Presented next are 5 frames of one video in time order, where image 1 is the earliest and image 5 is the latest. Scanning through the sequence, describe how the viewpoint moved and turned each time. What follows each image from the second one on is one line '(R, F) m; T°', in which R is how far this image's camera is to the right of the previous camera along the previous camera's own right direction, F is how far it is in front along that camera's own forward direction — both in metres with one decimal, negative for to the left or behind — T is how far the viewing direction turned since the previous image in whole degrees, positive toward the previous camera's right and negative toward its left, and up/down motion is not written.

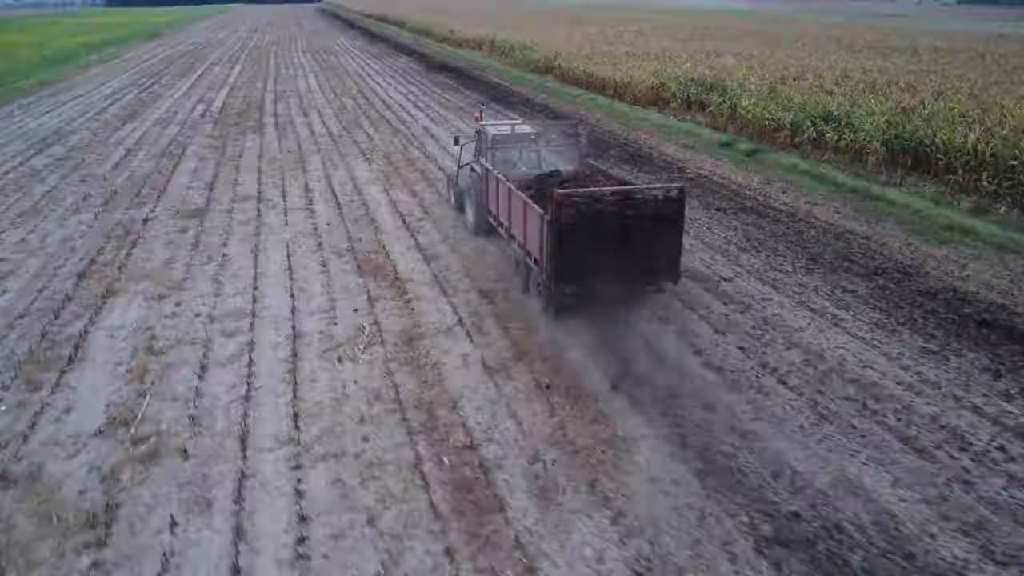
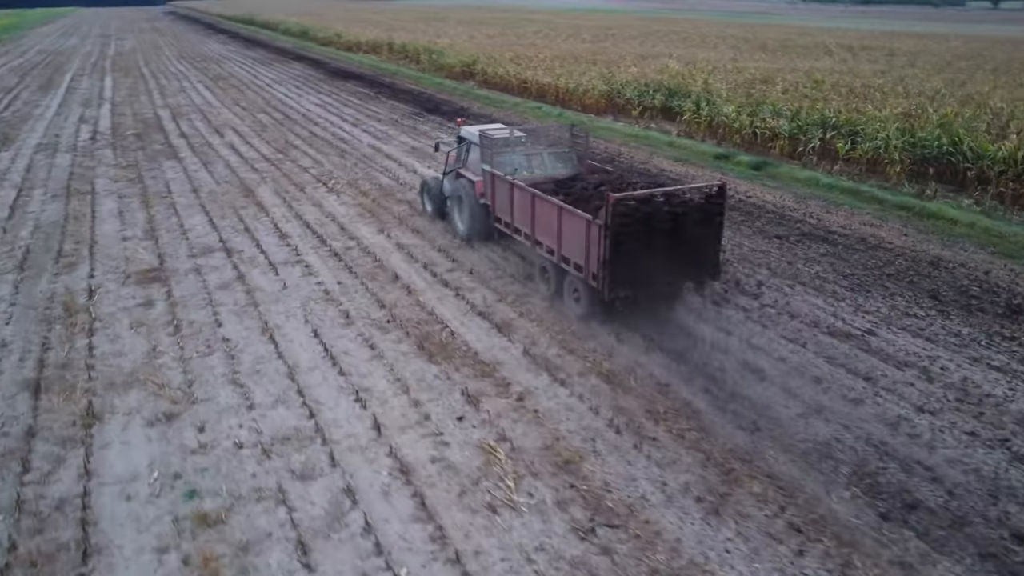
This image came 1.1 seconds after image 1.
(-2.8, +2.7) m; +10°
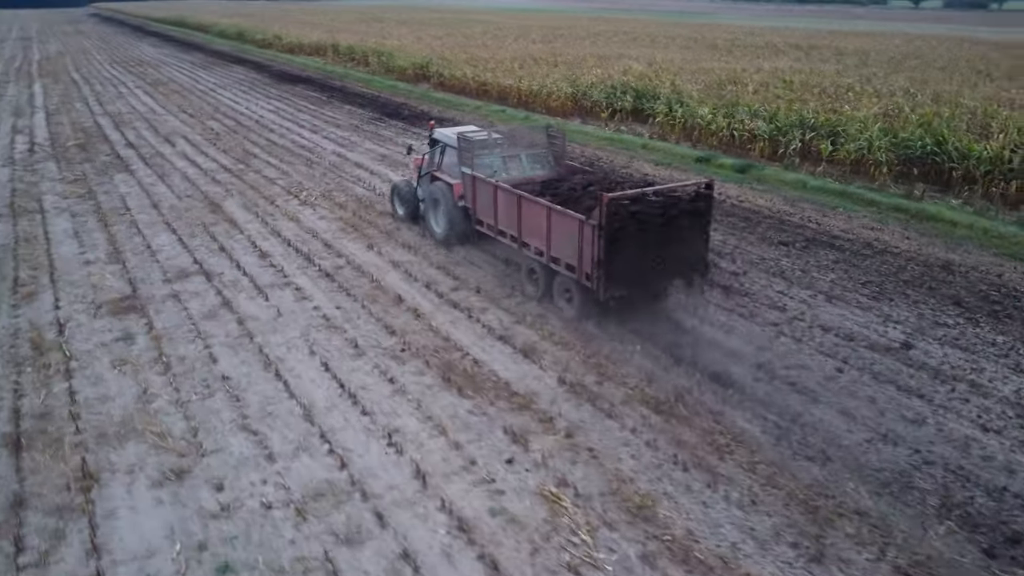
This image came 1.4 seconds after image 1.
(-1.0, +0.7) m; +4°
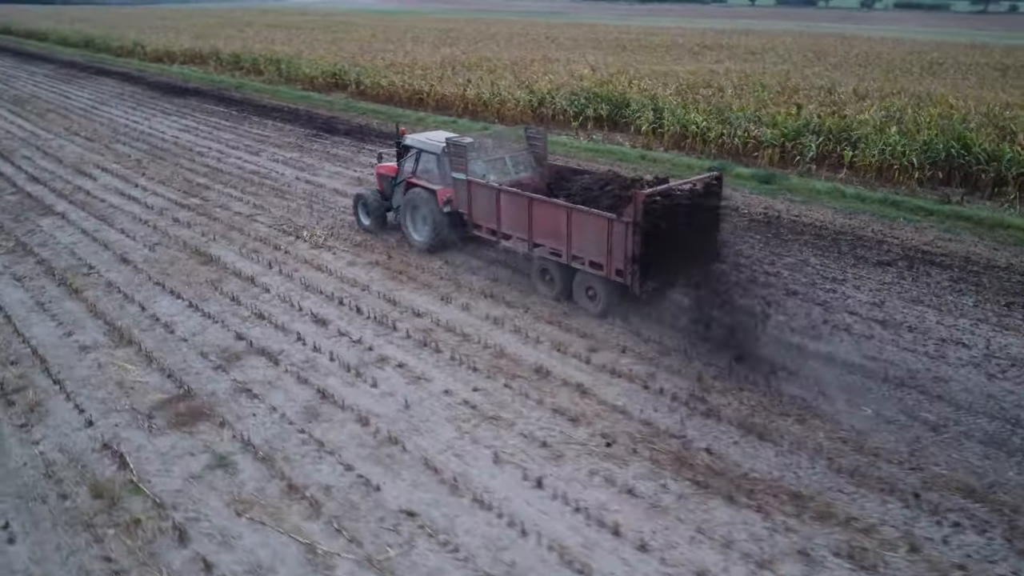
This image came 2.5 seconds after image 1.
(-3.3, +2.2) m; +11°
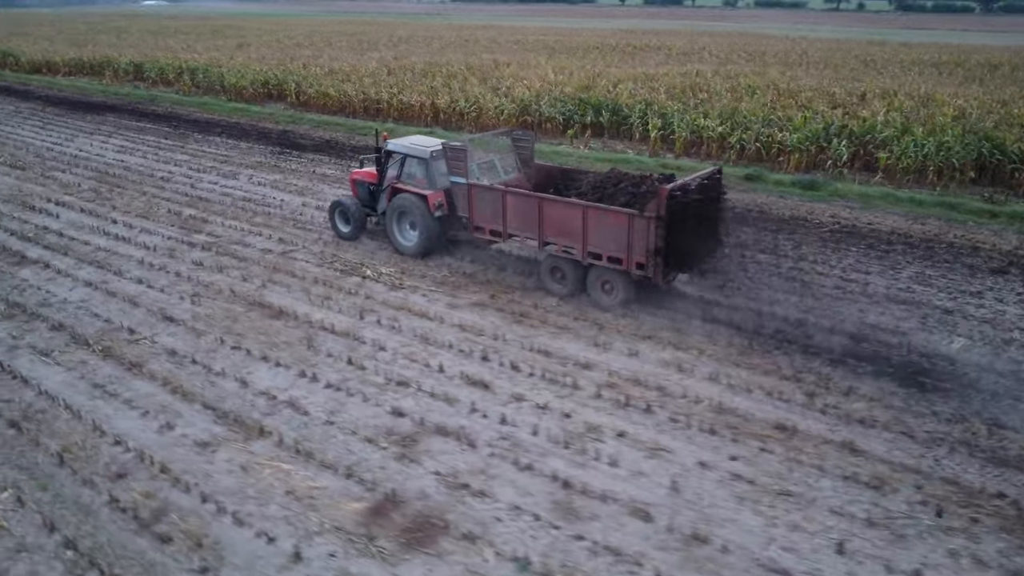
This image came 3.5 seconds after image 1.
(-3.4, +1.6) m; +10°
